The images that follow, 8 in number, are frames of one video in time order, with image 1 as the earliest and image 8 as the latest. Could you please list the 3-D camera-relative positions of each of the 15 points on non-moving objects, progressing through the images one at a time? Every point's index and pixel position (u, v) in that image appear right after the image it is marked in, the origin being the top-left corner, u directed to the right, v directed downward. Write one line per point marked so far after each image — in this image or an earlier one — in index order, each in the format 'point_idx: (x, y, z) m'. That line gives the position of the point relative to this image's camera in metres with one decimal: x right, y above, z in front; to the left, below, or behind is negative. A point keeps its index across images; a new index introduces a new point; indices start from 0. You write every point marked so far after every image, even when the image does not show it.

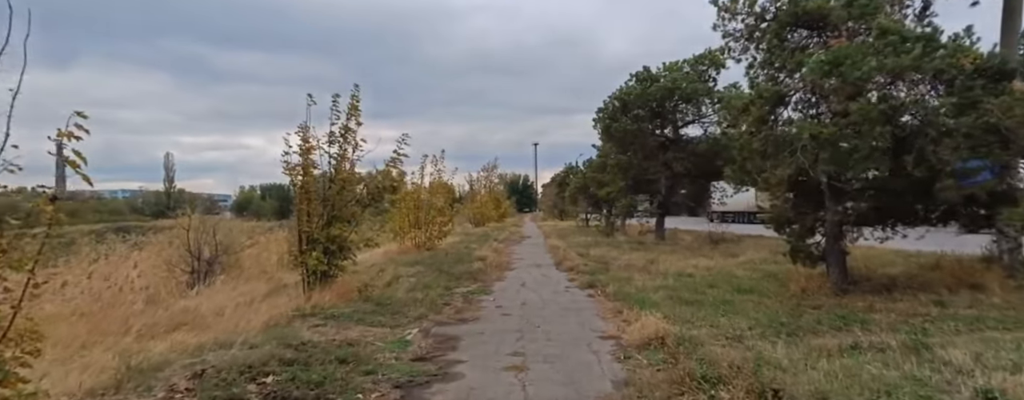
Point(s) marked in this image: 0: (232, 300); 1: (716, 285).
0: (-5.0, -1.8, +9.9) m
1: (+4.1, -1.7, +11.2) m
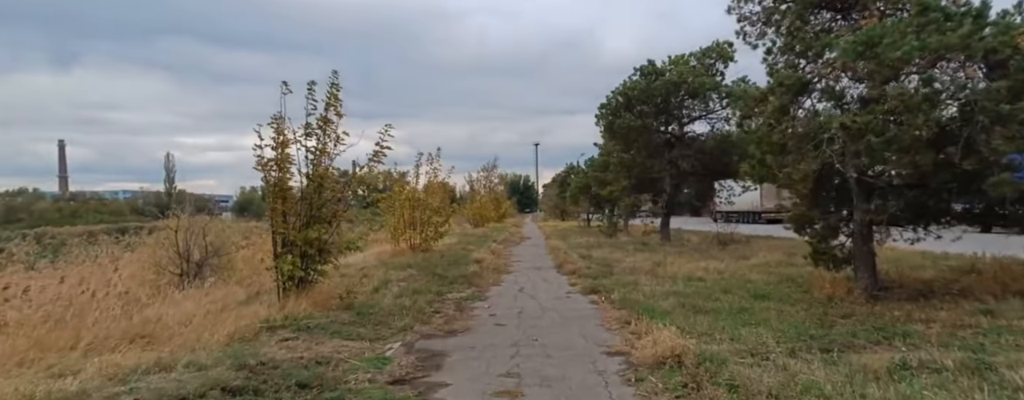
0: (-5.0, -1.8, +9.1) m
1: (+4.1, -1.7, +10.3) m
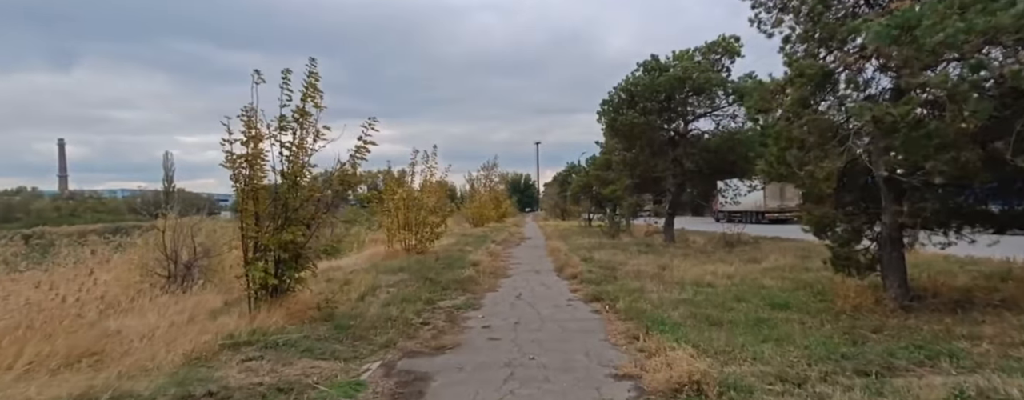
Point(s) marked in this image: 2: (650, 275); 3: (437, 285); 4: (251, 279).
0: (-5.1, -1.8, +8.3) m
1: (+4.0, -1.7, +9.5) m
2: (+3.1, -1.7, +12.7) m
3: (-1.6, -1.8, +11.8) m
4: (-3.6, -1.1, +7.6) m
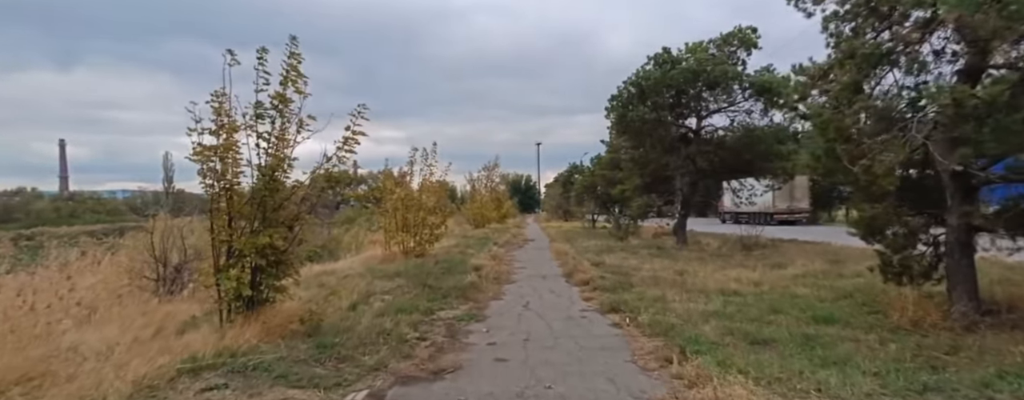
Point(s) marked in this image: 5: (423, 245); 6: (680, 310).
0: (-5.0, -1.7, +7.3) m
1: (+4.1, -1.7, +8.5) m
2: (+3.3, -1.7, +11.7) m
3: (-1.5, -1.8, +10.8) m
4: (-3.4, -1.1, +6.6) m
5: (-3.2, -1.6, +19.8) m
6: (+2.6, -1.7, +8.5) m
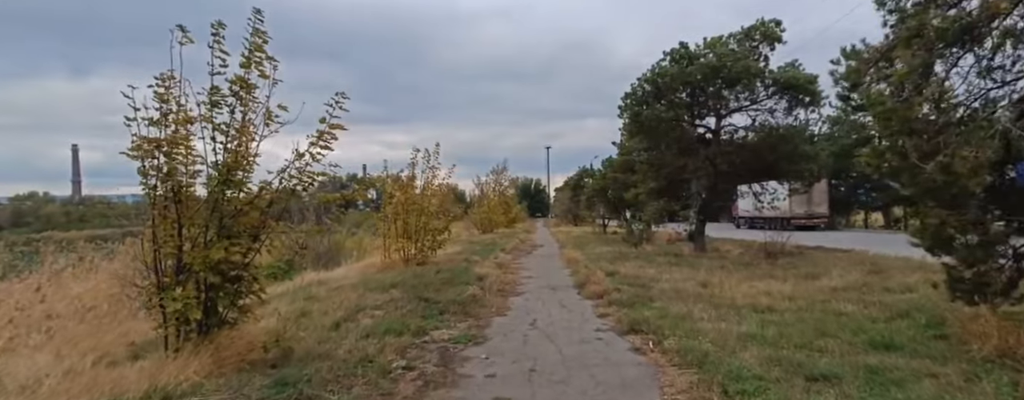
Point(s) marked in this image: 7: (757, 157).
0: (-4.9, -1.8, +6.2) m
1: (+4.2, -1.8, +7.3) m
2: (+3.4, -1.8, +10.5) m
3: (-1.4, -1.9, +9.7) m
4: (-3.4, -1.1, +5.6) m
5: (-2.9, -1.7, +18.8) m
6: (+2.6, -1.7, +7.3) m
7: (+8.6, +1.5, +19.4) m
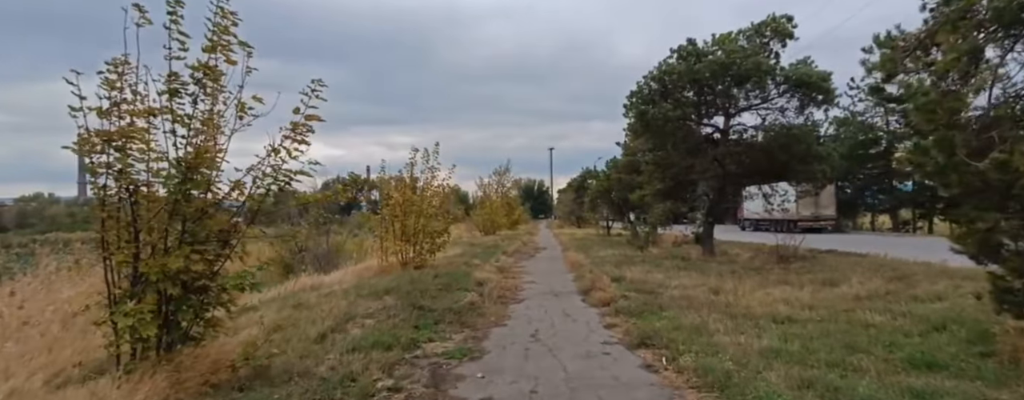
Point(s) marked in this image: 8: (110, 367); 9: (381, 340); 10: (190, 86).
0: (-4.9, -1.8, +5.6) m
1: (+4.2, -1.8, +6.6) m
2: (+3.4, -1.8, +9.8) m
3: (-1.4, -1.9, +9.1) m
4: (-3.4, -1.1, +4.9) m
5: (-2.9, -1.8, +18.1) m
6: (+2.6, -1.8, +6.7) m
7: (+8.6, +1.4, +18.7) m
8: (-3.9, -1.6, +5.6) m
9: (-1.7, -1.9, +7.4) m
10: (-2.9, +1.0, +5.0) m
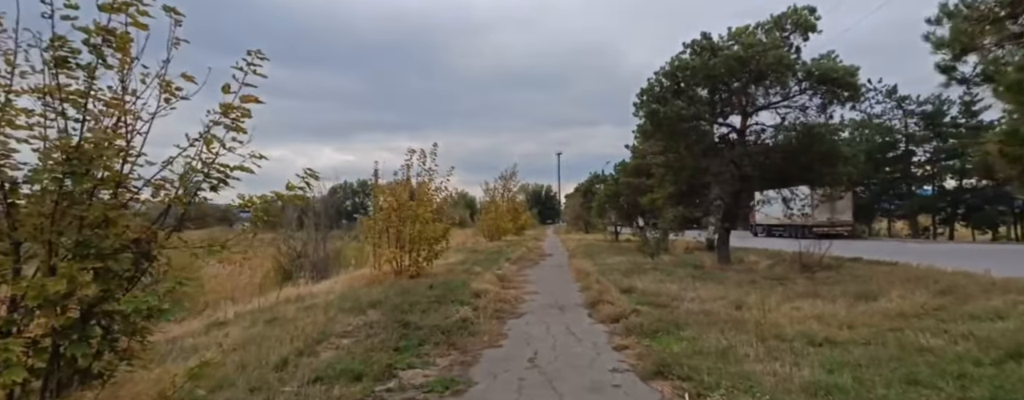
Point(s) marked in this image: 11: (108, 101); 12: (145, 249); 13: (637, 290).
0: (-5.0, -1.8, +4.6) m
1: (+4.1, -1.8, +5.4) m
2: (+3.3, -1.9, +8.7) m
3: (-1.4, -1.9, +8.0) m
4: (-3.5, -1.1, +3.9) m
5: (-2.8, -1.9, +17.0) m
6: (+2.5, -1.8, +5.5) m
7: (+8.7, +1.3, +17.5) m
8: (-4.0, -1.6, +4.5) m
9: (-1.8, -1.9, +6.3) m
10: (-3.0, +1.0, +3.9) m
11: (-3.1, +0.7, +4.2) m
12: (-2.8, -0.4, +4.2) m
13: (+2.8, -2.0, +12.5) m
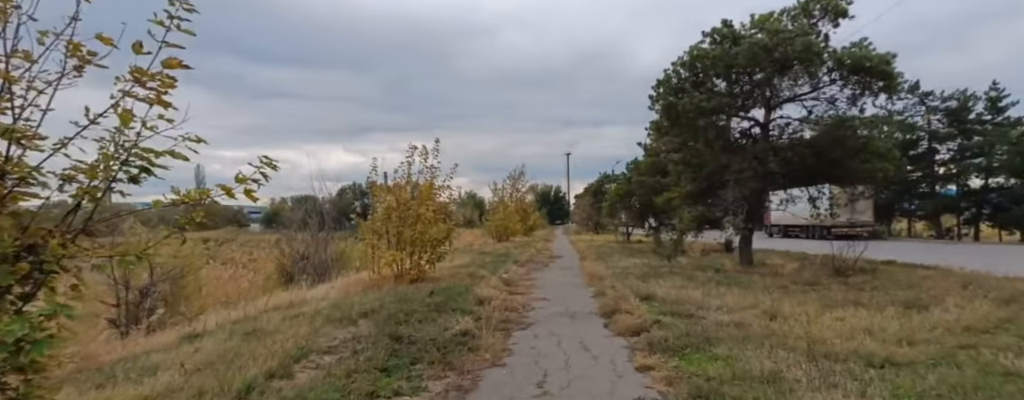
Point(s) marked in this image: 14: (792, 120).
0: (-5.0, -1.8, +3.6) m
1: (+4.1, -1.8, +4.3) m
2: (+3.4, -1.8, +7.6) m
3: (-1.3, -1.9, +7.0) m
4: (-3.5, -1.1, +2.9) m
5: (-2.6, -1.9, +16.0) m
6: (+2.6, -1.7, +4.4) m
7: (+8.9, +1.3, +16.4) m
8: (-4.0, -1.6, +3.5) m
9: (-1.8, -1.8, +5.3) m
10: (-3.0, +1.1, +3.0) m
11: (-3.1, +0.7, +3.2) m
12: (-2.8, -0.3, +3.2) m
13: (+2.9, -2.0, +11.4) m
14: (+8.5, +2.4, +16.8) m
